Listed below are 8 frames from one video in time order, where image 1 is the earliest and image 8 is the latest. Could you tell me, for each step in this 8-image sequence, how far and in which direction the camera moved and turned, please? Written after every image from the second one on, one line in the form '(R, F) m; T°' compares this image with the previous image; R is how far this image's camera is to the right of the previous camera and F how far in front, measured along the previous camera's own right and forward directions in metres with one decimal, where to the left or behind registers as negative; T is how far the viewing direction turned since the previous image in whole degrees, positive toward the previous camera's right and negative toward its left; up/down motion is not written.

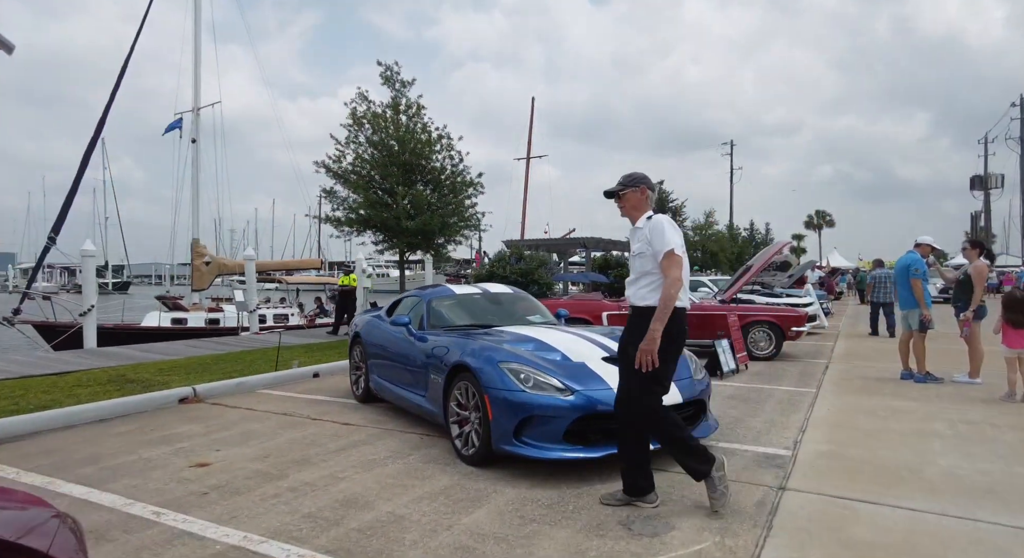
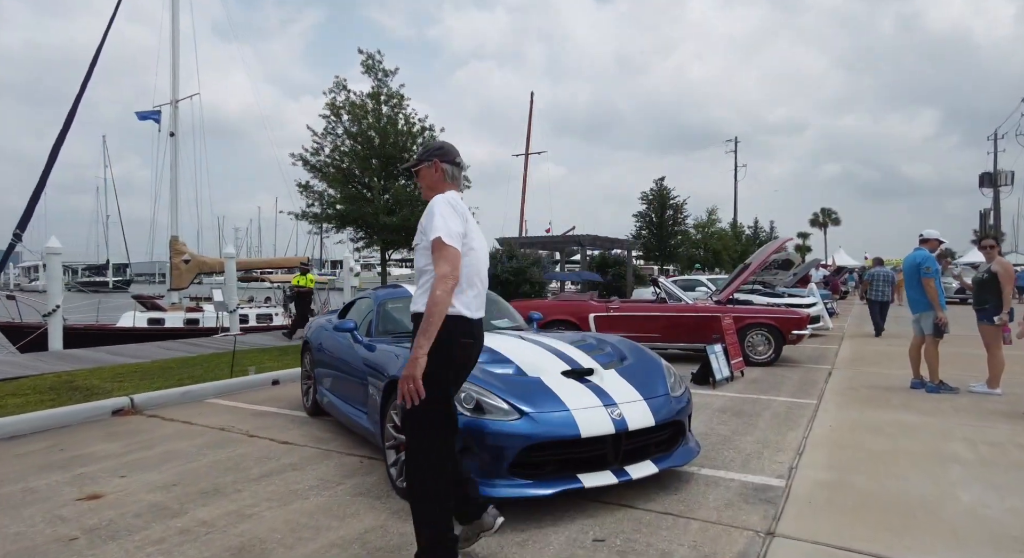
(+0.4, +0.7) m; 0°
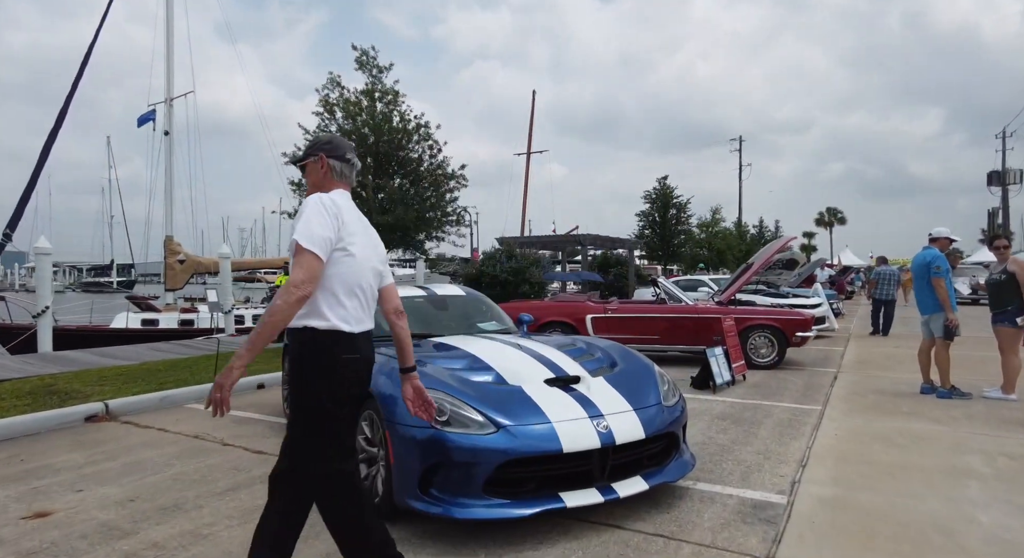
(+0.2, +0.3) m; 0°
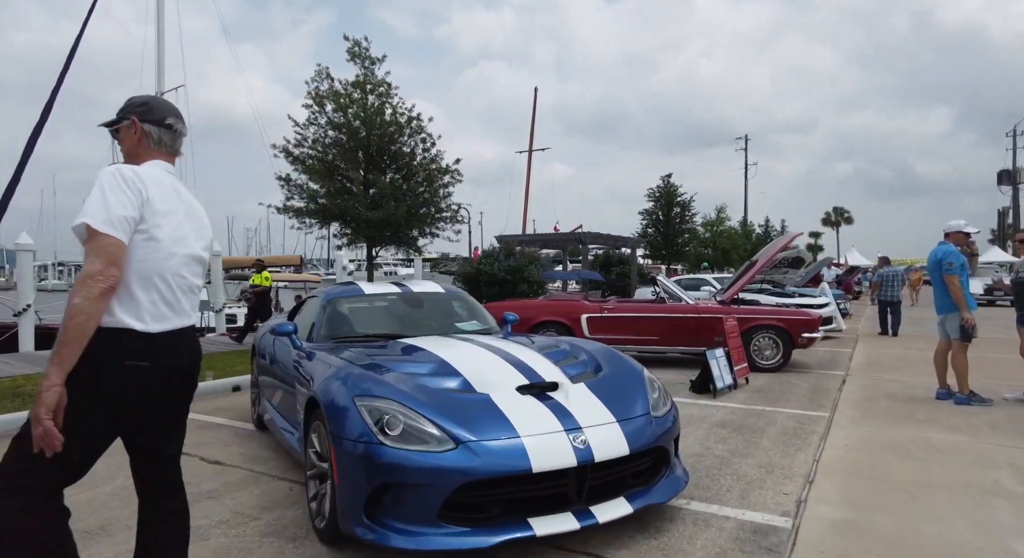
(+0.2, +0.4) m; 0°
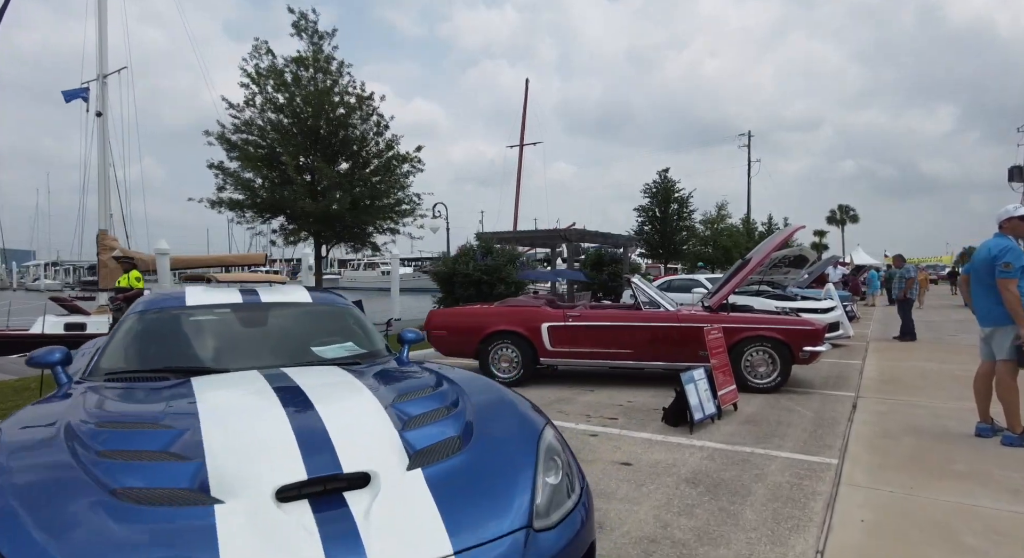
(+0.7, +1.4) m; 0°
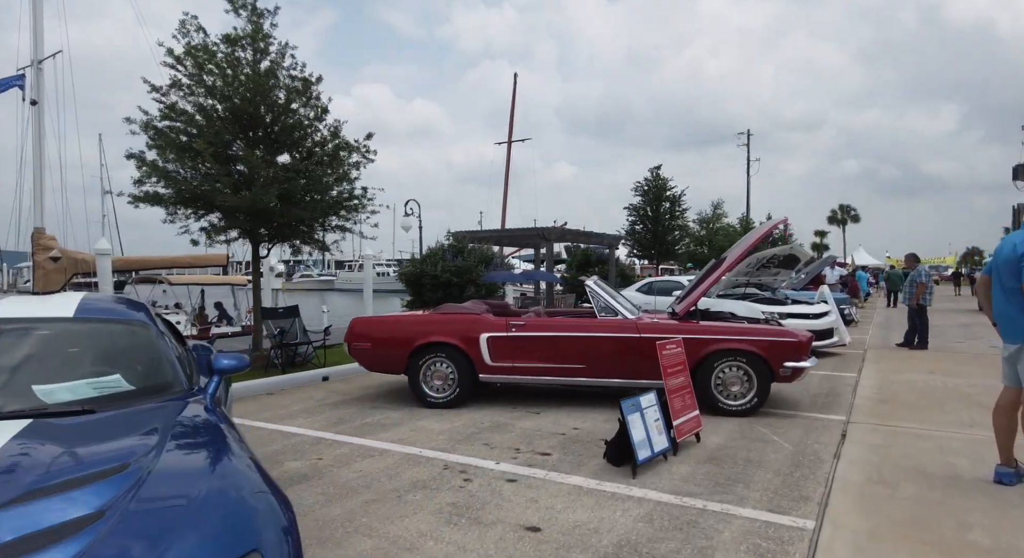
(+0.7, +1.1) m; 0°
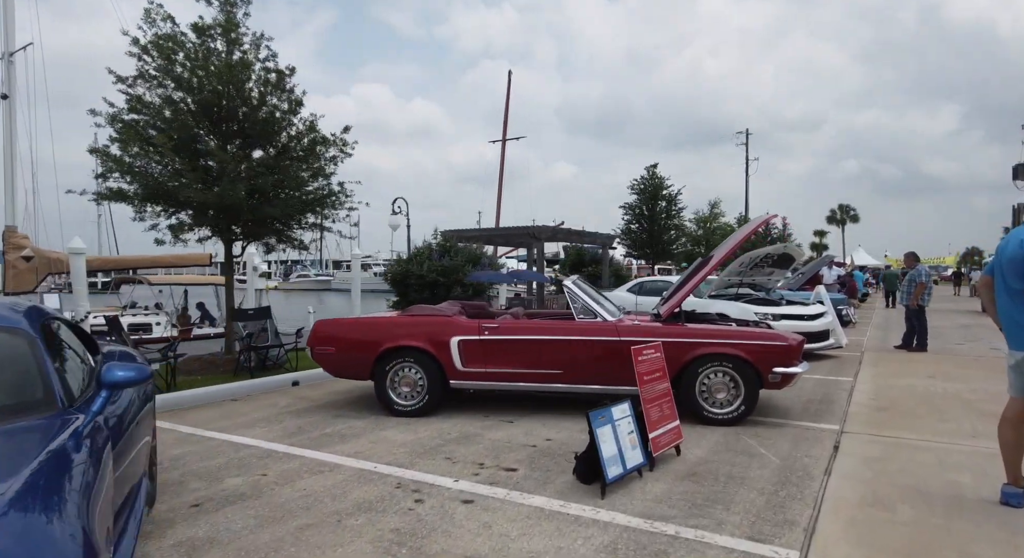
(+0.3, +0.4) m; 0°
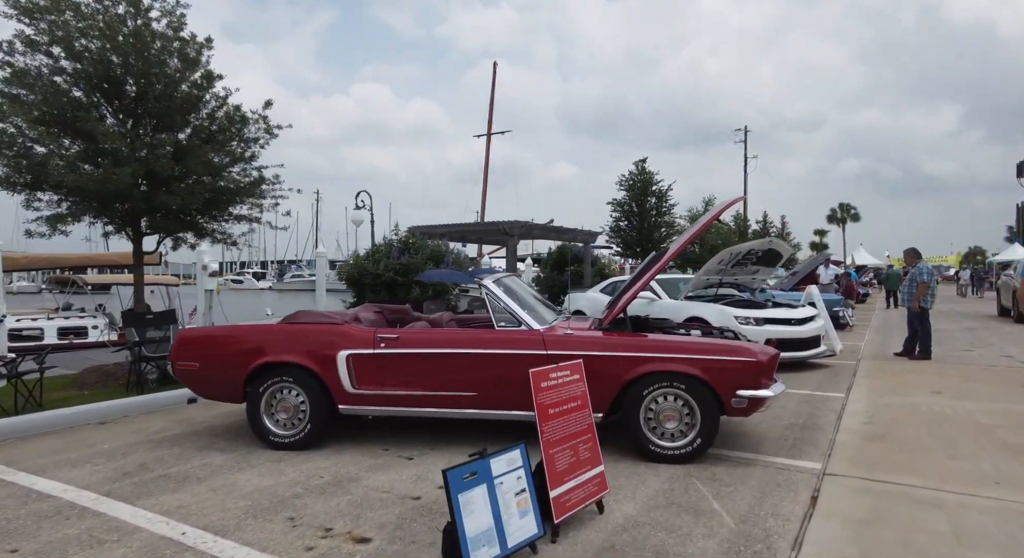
(+0.8, +1.2) m; 0°
